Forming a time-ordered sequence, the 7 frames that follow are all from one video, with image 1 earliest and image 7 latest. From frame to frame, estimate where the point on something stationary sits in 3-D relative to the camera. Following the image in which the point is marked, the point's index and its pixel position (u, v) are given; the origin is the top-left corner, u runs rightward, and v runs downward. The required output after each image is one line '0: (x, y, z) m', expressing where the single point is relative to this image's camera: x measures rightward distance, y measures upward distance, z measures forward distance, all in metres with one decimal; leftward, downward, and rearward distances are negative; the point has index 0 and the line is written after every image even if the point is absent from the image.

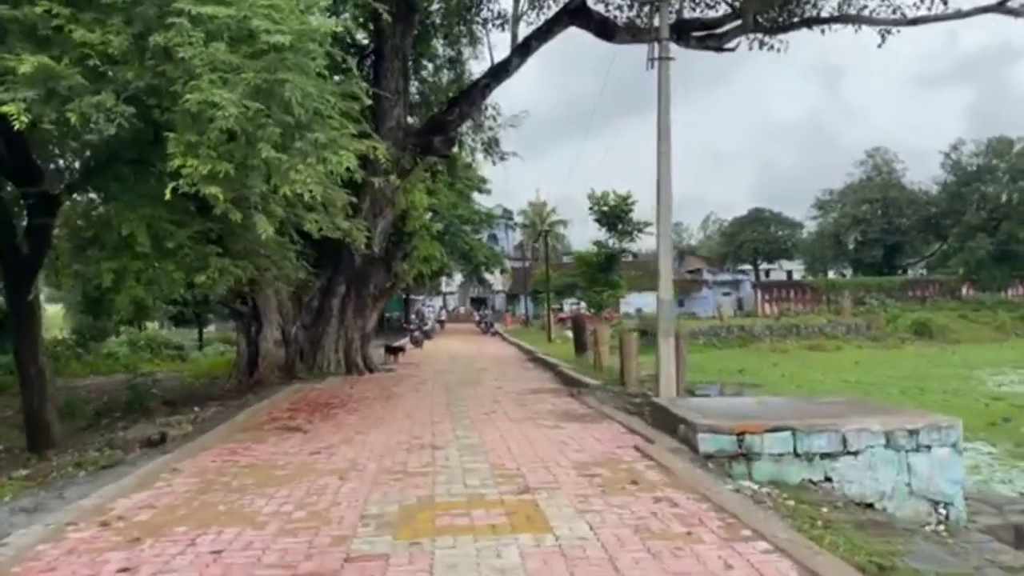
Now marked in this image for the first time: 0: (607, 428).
0: (+1.1, -1.6, +9.4) m
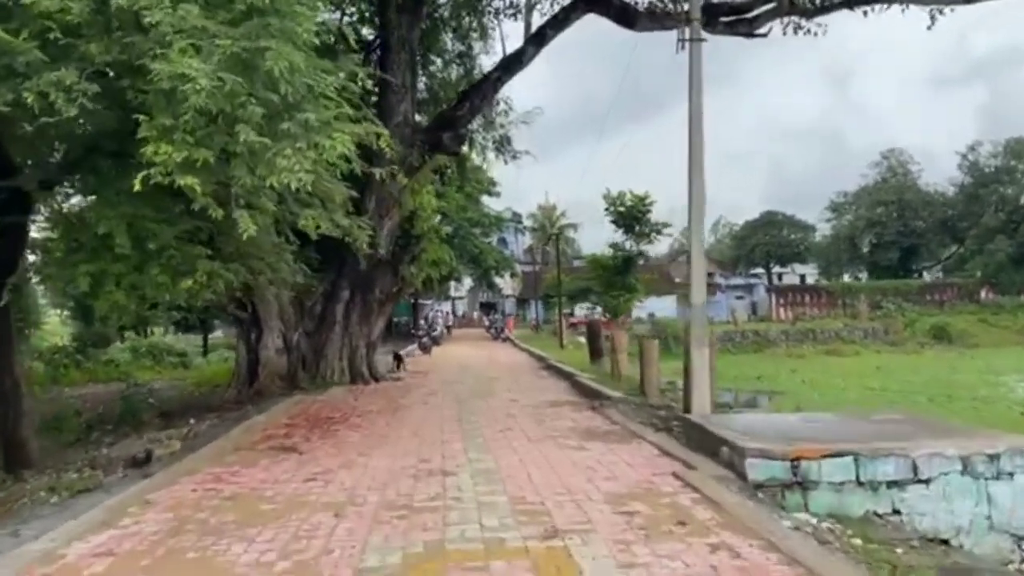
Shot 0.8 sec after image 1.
0: (+1.3, -1.7, +8.4) m
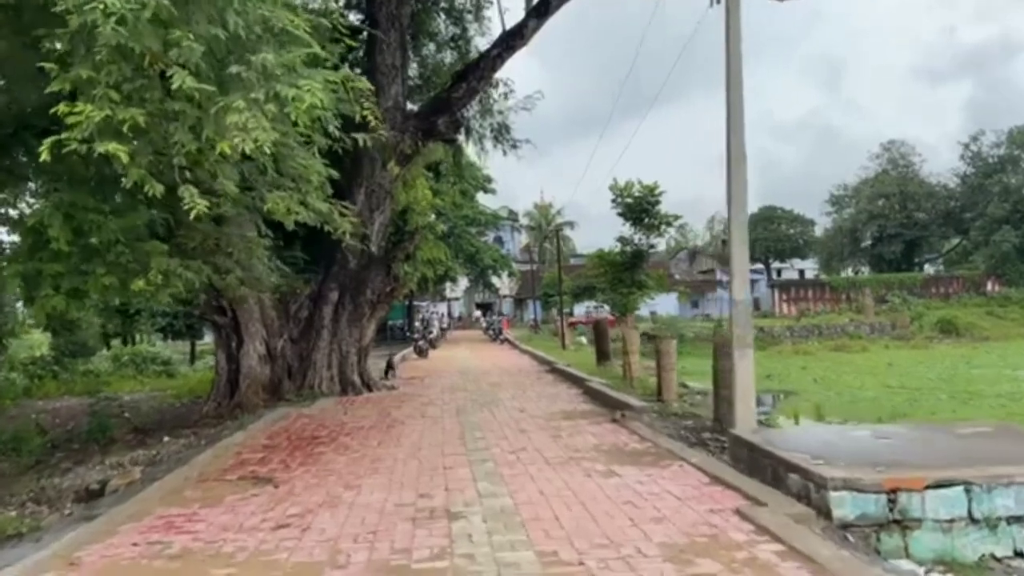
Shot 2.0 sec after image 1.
0: (+1.4, -1.6, +7.0) m
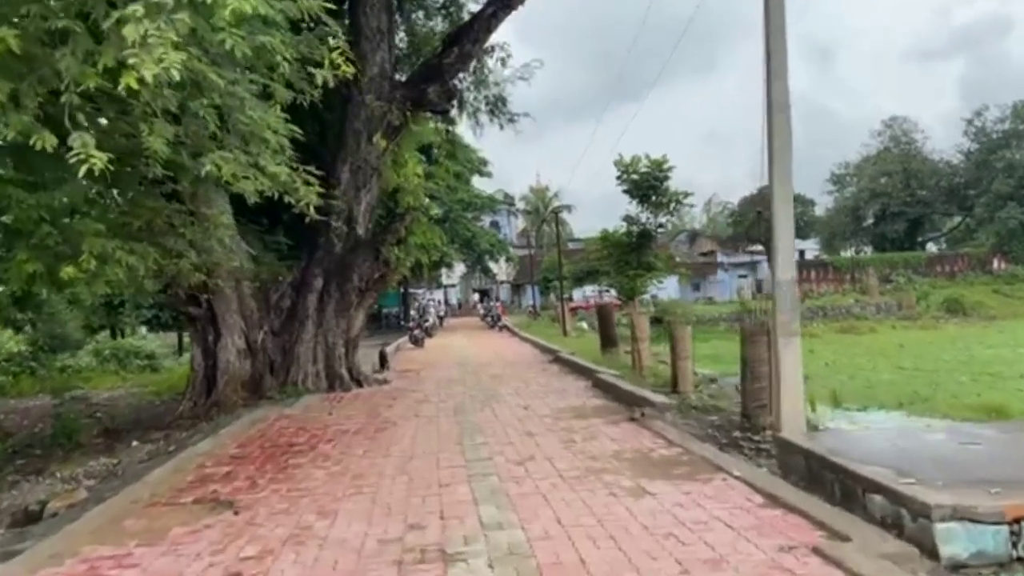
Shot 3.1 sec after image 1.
0: (+1.5, -1.5, +5.7) m
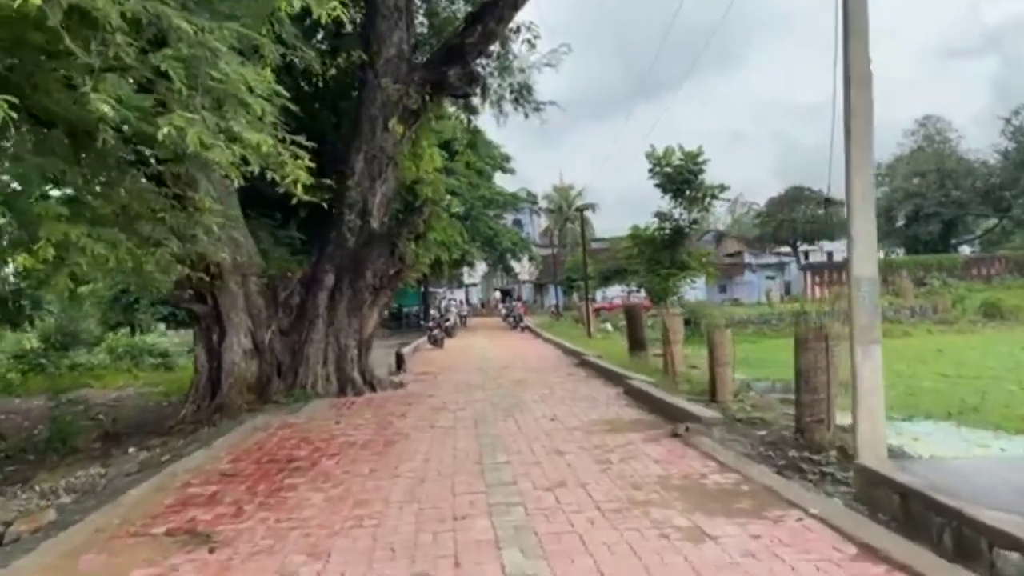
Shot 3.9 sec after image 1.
0: (+1.7, -1.4, +4.7) m
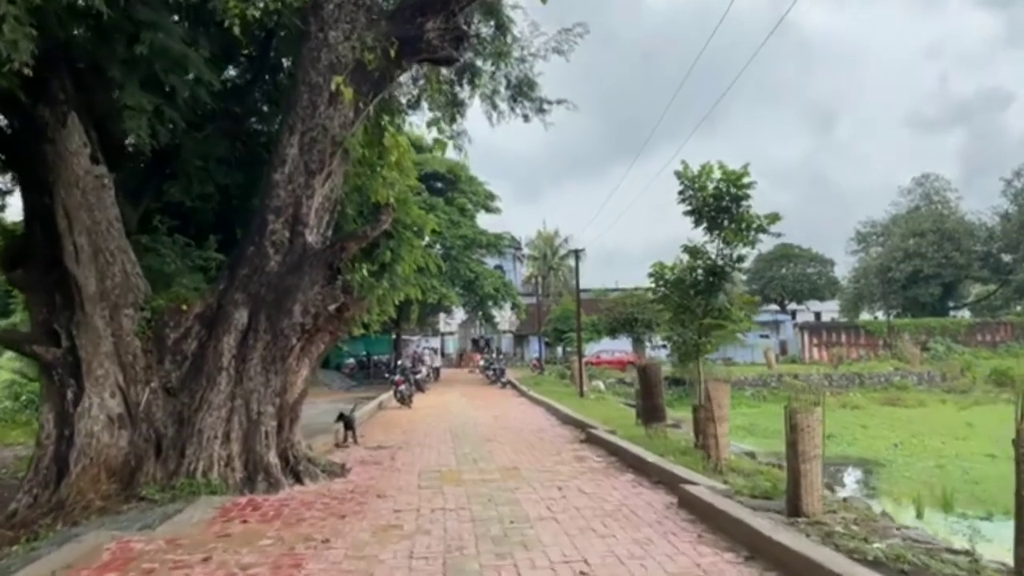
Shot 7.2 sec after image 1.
0: (+1.8, -1.5, +0.6) m
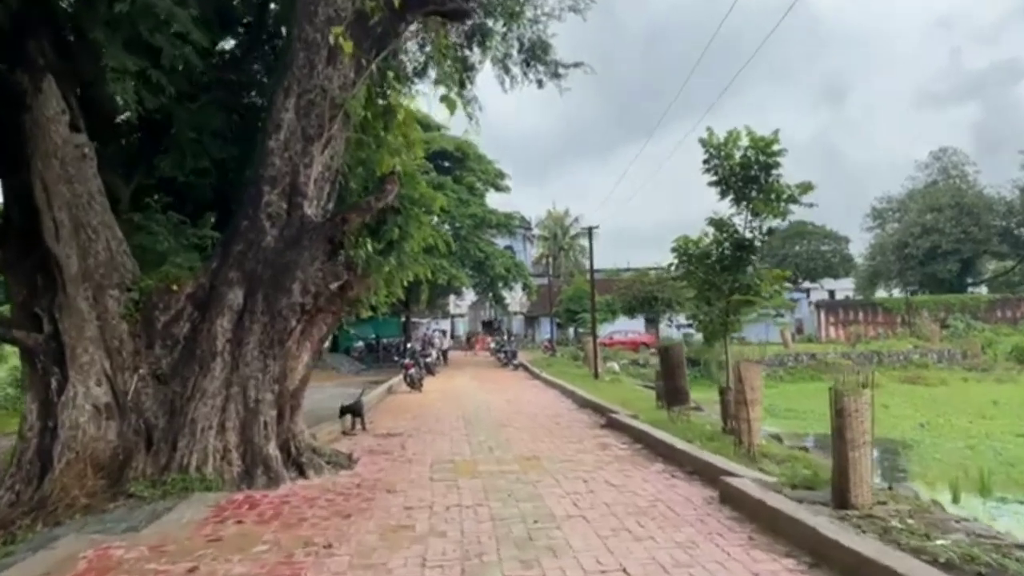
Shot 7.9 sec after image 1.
0: (+1.9, -1.4, -0.2) m
